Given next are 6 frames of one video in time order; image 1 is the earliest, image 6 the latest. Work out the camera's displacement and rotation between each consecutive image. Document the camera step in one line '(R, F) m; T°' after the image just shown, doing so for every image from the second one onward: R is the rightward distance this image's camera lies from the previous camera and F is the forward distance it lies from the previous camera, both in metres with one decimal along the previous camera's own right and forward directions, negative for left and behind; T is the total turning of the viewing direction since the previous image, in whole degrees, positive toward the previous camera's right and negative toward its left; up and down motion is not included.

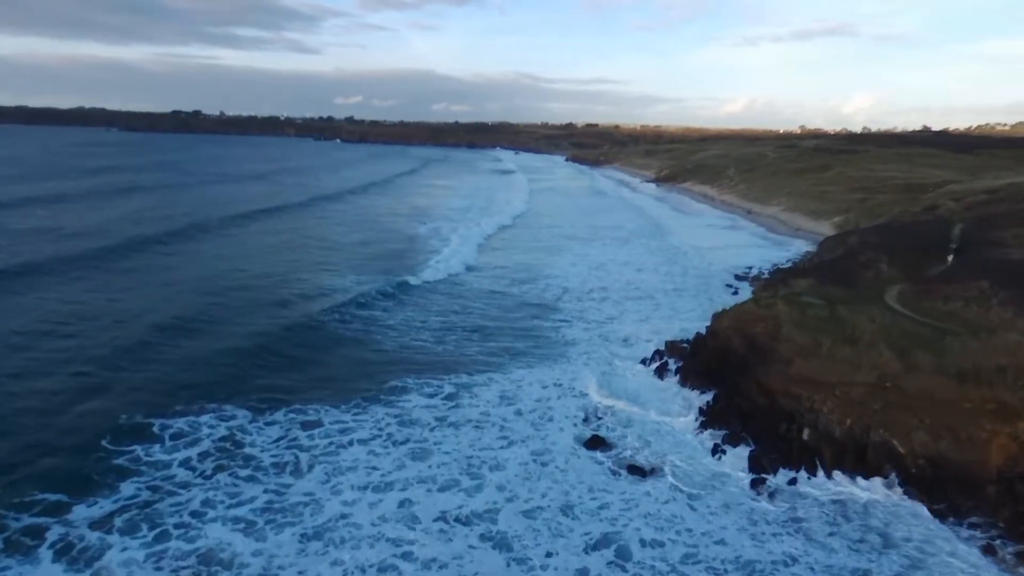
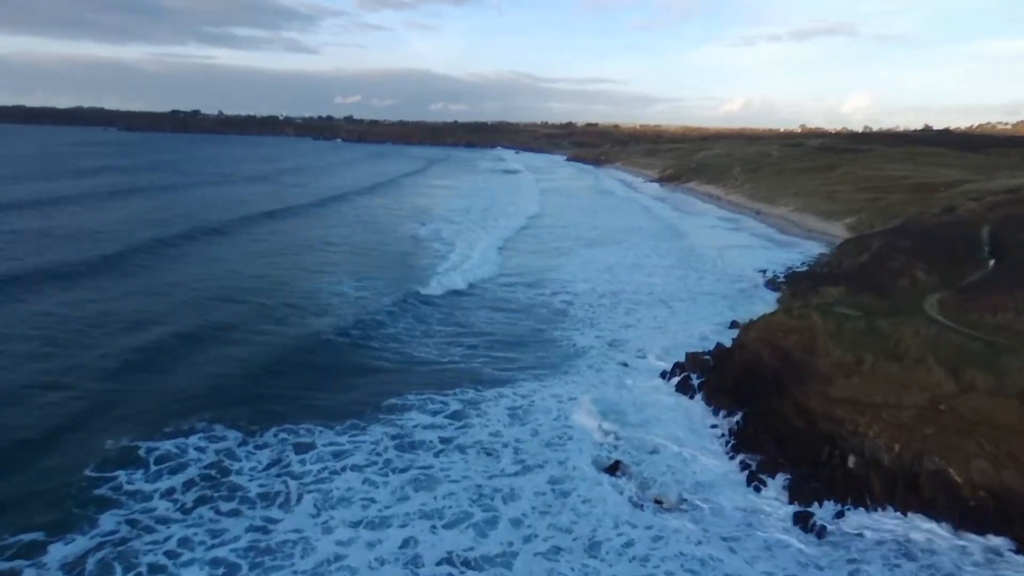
(-0.2, +1.0) m; 0°
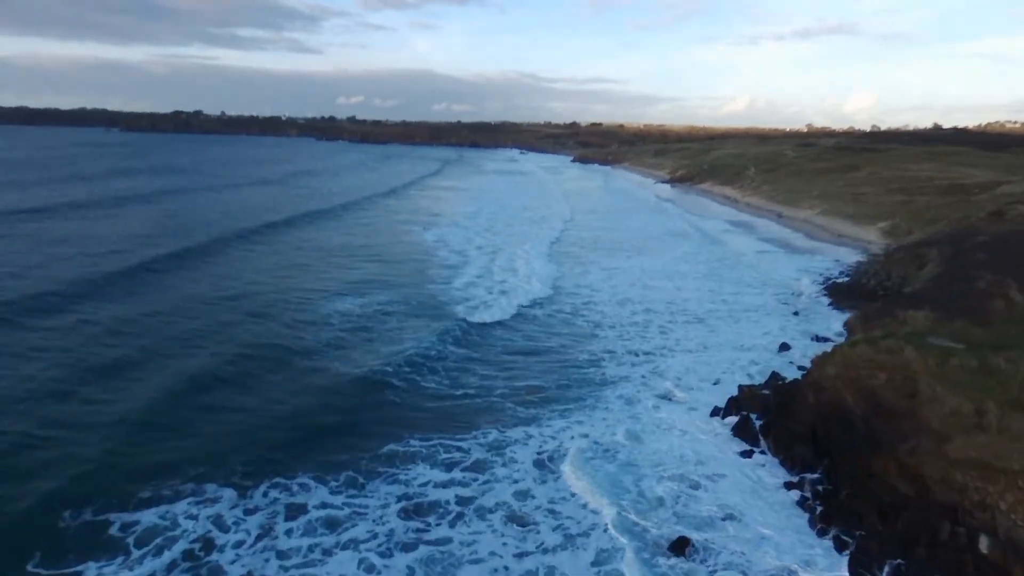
(-0.5, +1.9) m; 0°
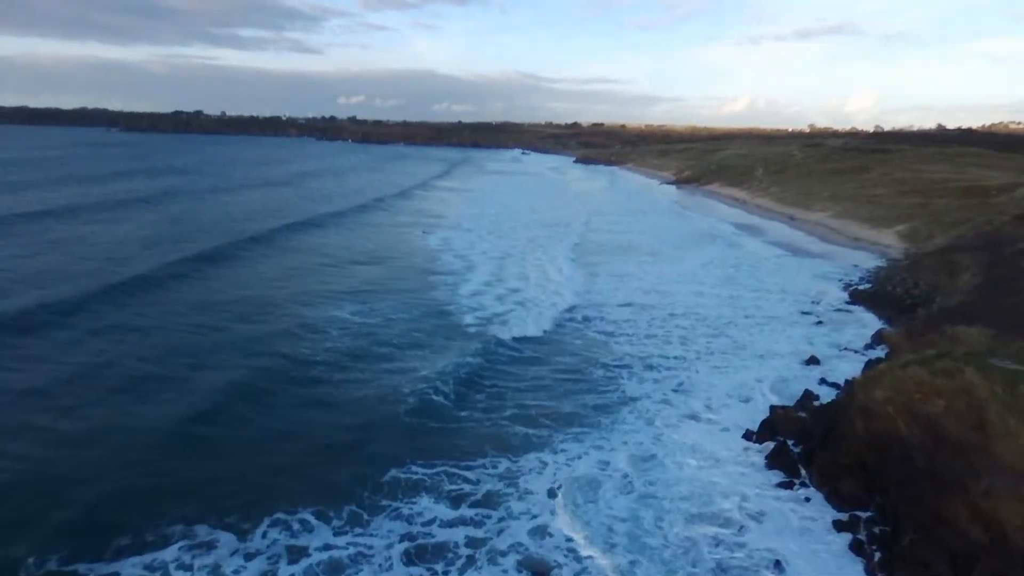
(-0.2, +0.9) m; 0°
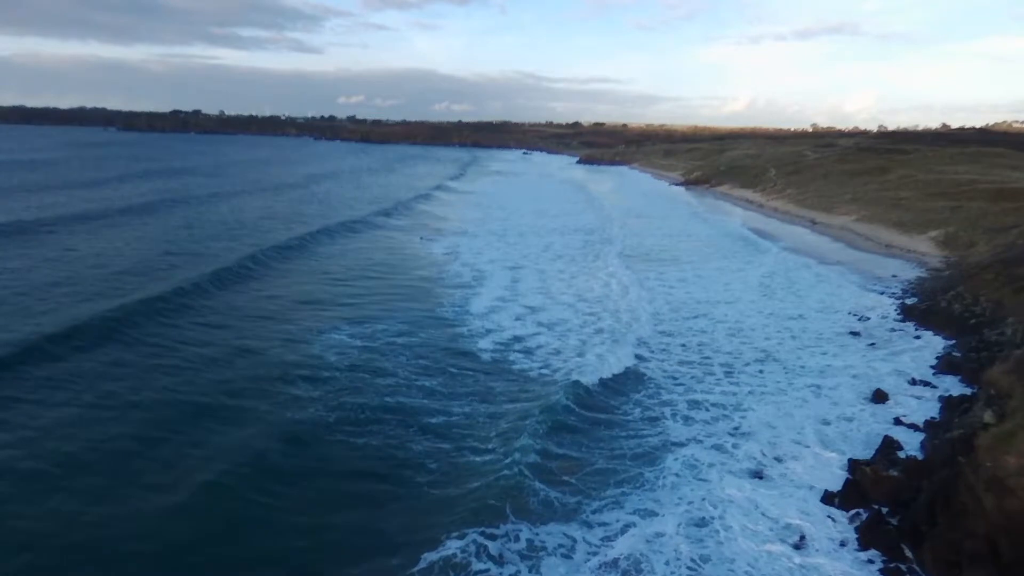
(-0.5, +1.8) m; 0°
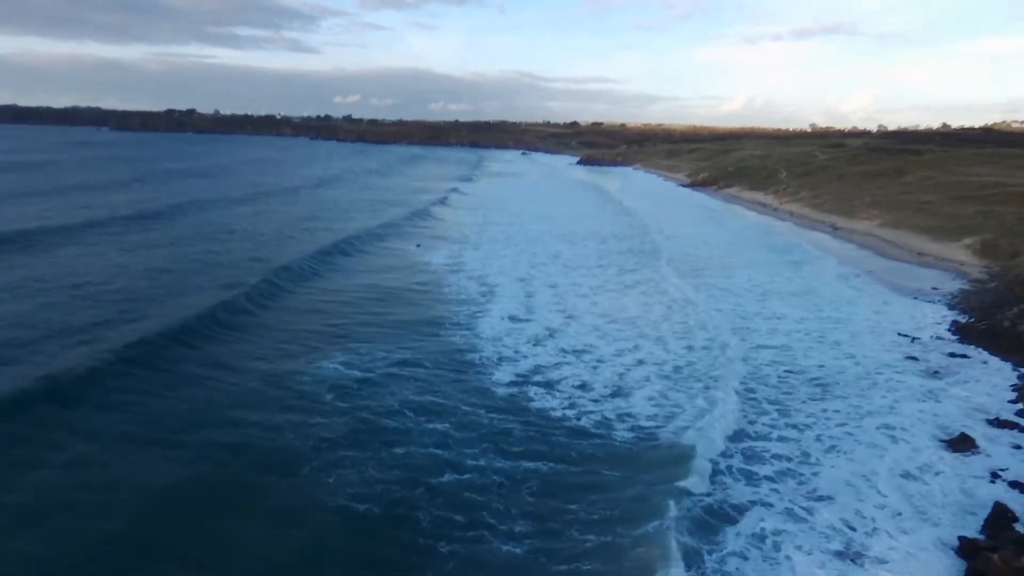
(-0.4, +1.8) m; 0°
